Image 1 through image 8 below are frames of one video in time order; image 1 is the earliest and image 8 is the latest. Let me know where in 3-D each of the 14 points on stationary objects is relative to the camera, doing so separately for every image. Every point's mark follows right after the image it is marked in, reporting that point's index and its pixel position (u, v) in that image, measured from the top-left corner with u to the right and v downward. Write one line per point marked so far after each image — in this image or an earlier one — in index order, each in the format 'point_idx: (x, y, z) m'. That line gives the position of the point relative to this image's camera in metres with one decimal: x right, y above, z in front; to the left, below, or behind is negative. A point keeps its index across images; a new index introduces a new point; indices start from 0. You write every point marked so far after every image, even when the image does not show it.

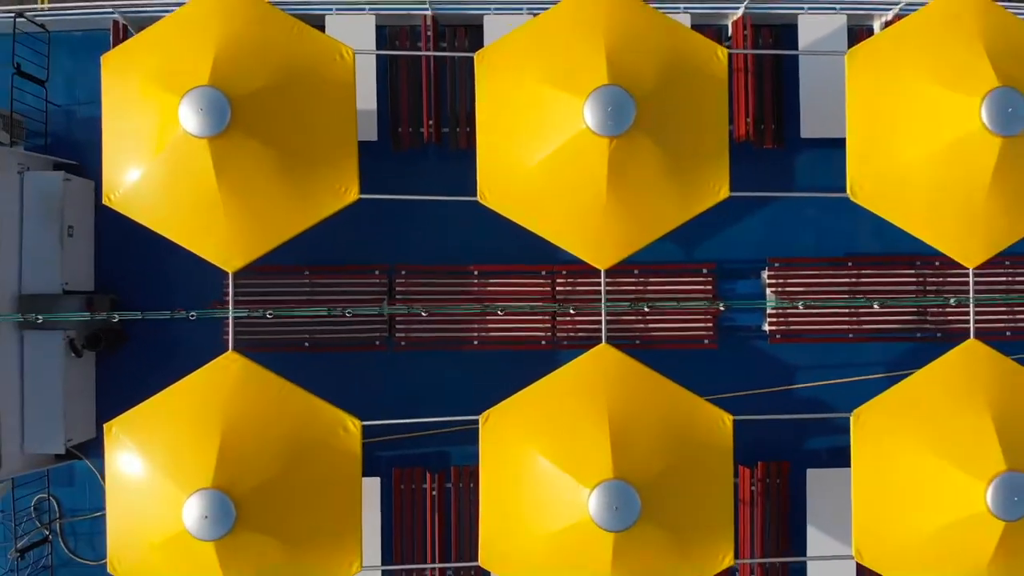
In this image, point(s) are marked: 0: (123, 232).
0: (-4.1, +0.6, +6.3) m
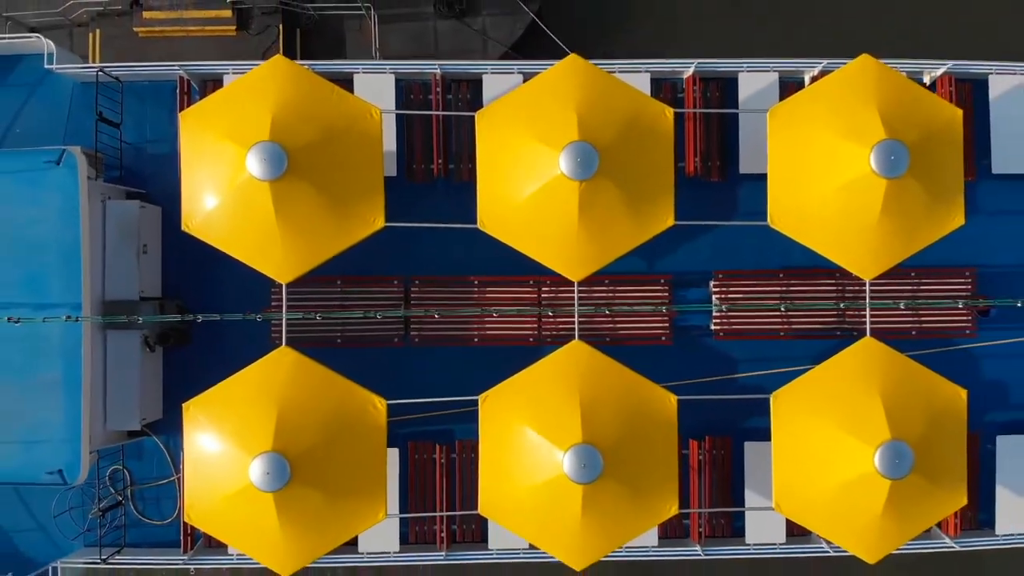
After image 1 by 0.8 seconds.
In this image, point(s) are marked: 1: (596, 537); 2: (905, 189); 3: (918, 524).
0: (-4.2, +0.5, +7.6) m
1: (+0.9, -2.6, +6.1) m
2: (+4.2, +1.0, +6.2) m
3: (+4.4, -2.6, +6.3) m
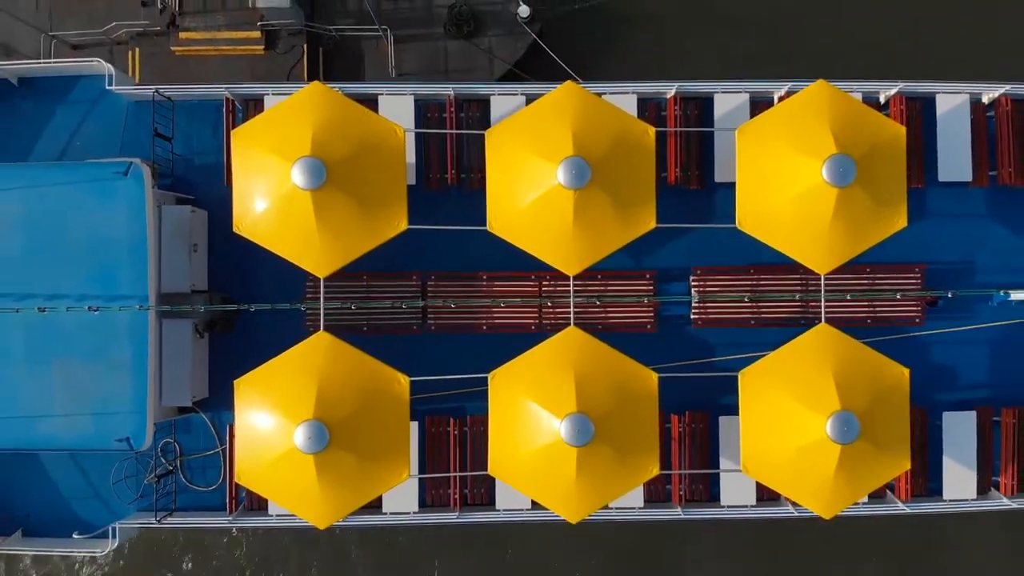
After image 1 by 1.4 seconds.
0: (-4.1, +0.6, +8.7) m
1: (+0.9, -2.5, +7.1) m
2: (+4.2, +1.1, +7.2) m
3: (+4.5, -2.5, +7.4) m
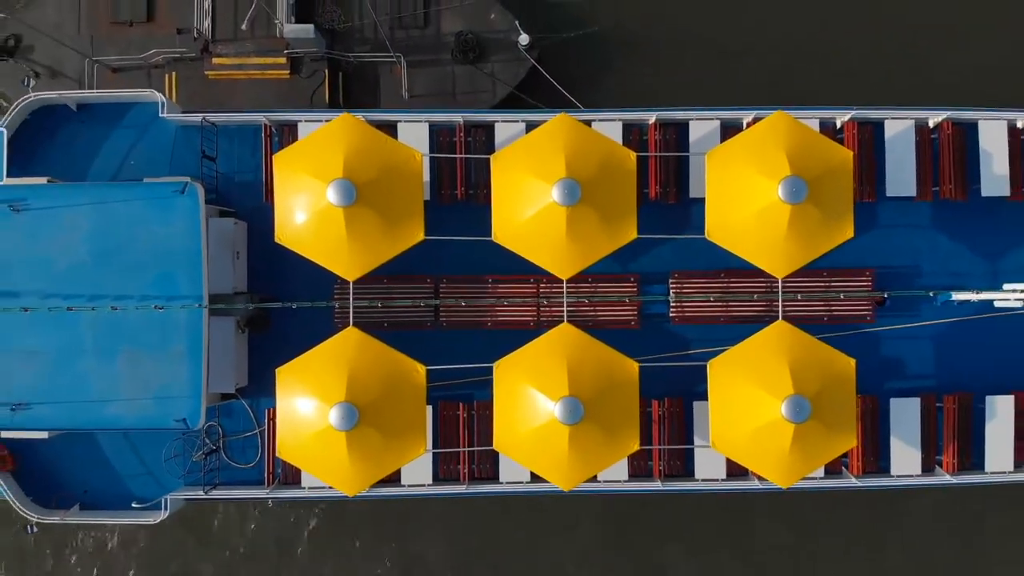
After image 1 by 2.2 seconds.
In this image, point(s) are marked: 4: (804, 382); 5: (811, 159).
0: (-4.1, +0.6, +9.9) m
1: (+1.0, -2.5, +8.4) m
2: (+4.2, +1.1, +8.4) m
3: (+4.5, -2.5, +8.6) m
4: (+4.2, -1.4, +8.4) m
5: (+4.4, +1.9, +8.6) m
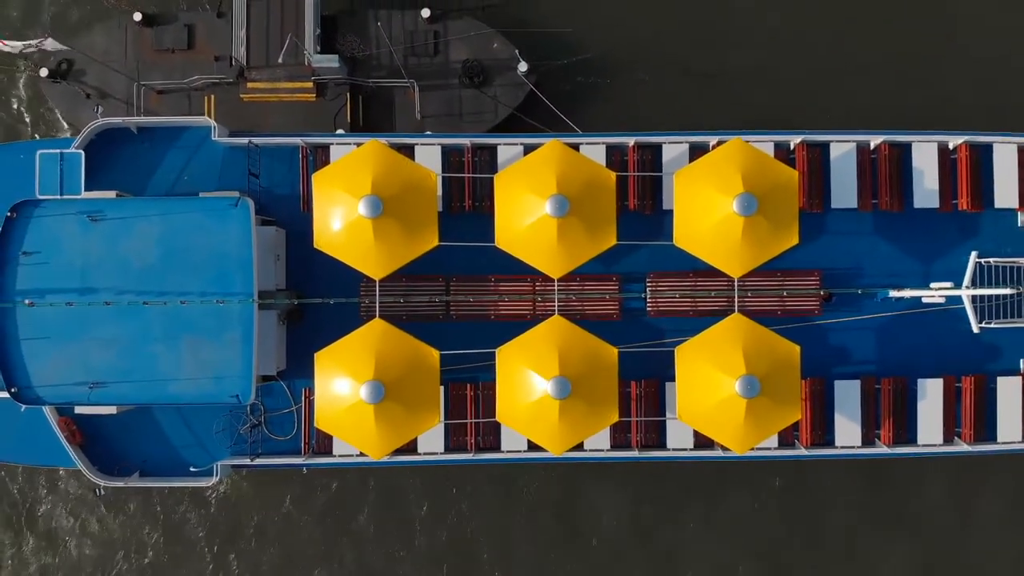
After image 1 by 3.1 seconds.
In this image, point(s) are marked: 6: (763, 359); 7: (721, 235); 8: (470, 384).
0: (-4.1, +0.6, +11.6) m
1: (+1.0, -2.5, +10.0) m
2: (+4.2, +1.1, +10.1) m
3: (+4.5, -2.5, +10.3) m
4: (+4.2, -1.3, +10.1) m
5: (+4.4, +1.9, +10.3) m
6: (+4.4, -1.2, +10.2) m
7: (+3.6, +0.9, +10.2) m
8: (-0.8, -1.8, +11.2) m
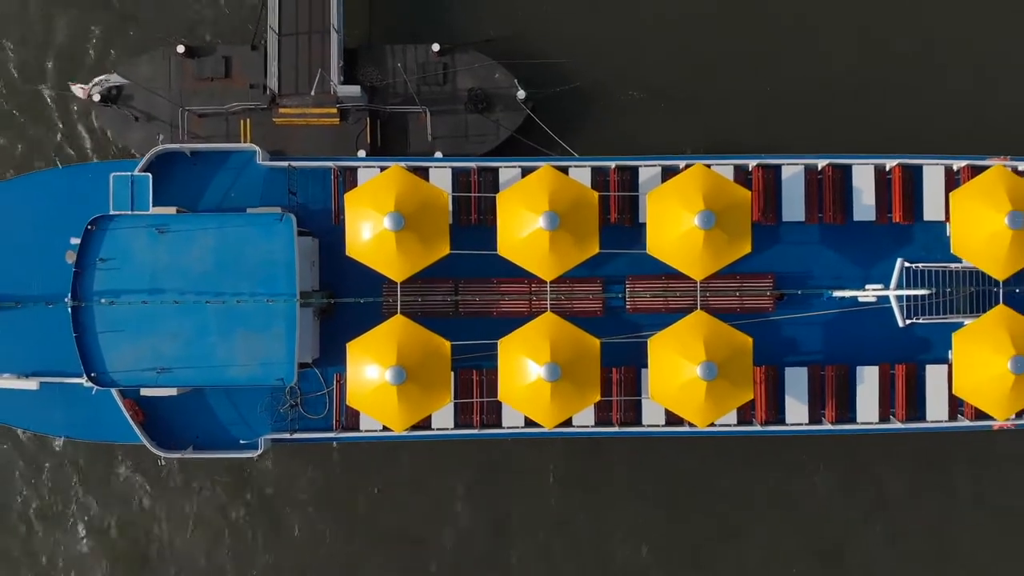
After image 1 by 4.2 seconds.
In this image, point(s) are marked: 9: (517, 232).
0: (-4.1, +0.6, +13.7) m
1: (+0.9, -2.5, +12.1) m
2: (+4.2, +1.1, +12.2) m
3: (+4.5, -2.5, +12.3) m
4: (+4.2, -1.3, +12.2) m
5: (+4.4, +1.9, +12.3) m
6: (+4.4, -1.3, +12.3) m
7: (+3.6, +0.9, +12.2) m
8: (-0.8, -1.9, +13.2) m
9: (+0.1, +1.1, +12.2) m
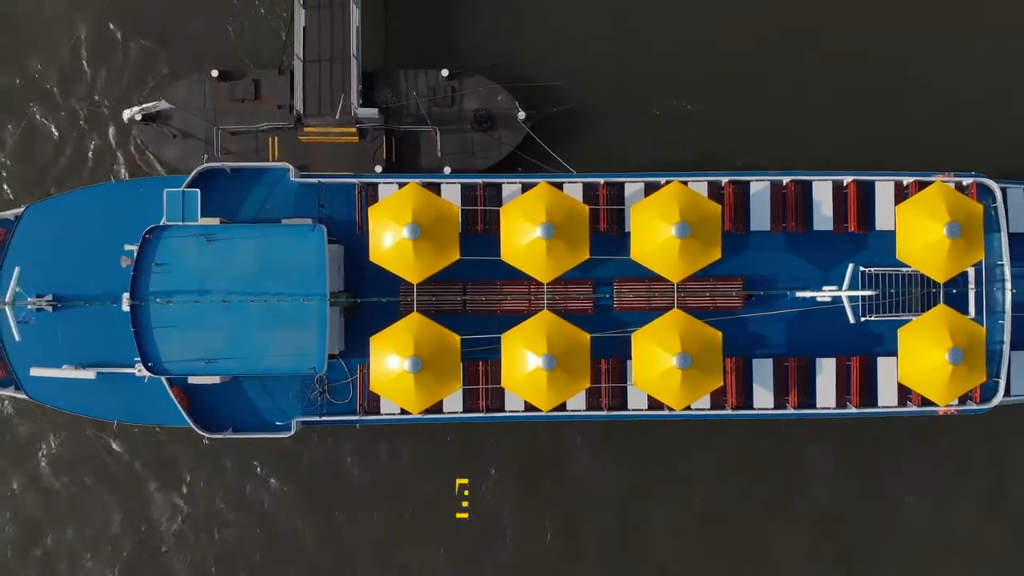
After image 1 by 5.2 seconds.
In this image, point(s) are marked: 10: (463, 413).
0: (-4.1, +0.6, +15.6) m
1: (+1.0, -2.5, +14.0) m
2: (+4.3, +1.1, +14.1) m
3: (+4.5, -2.5, +14.2) m
4: (+4.2, -1.4, +14.1) m
5: (+4.4, +1.9, +14.2) m
6: (+4.4, -1.3, +14.2) m
7: (+3.7, +0.9, +14.1) m
8: (-0.8, -1.9, +15.1) m
9: (+0.1, +1.1, +14.1) m
10: (-1.3, -3.2, +15.1) m
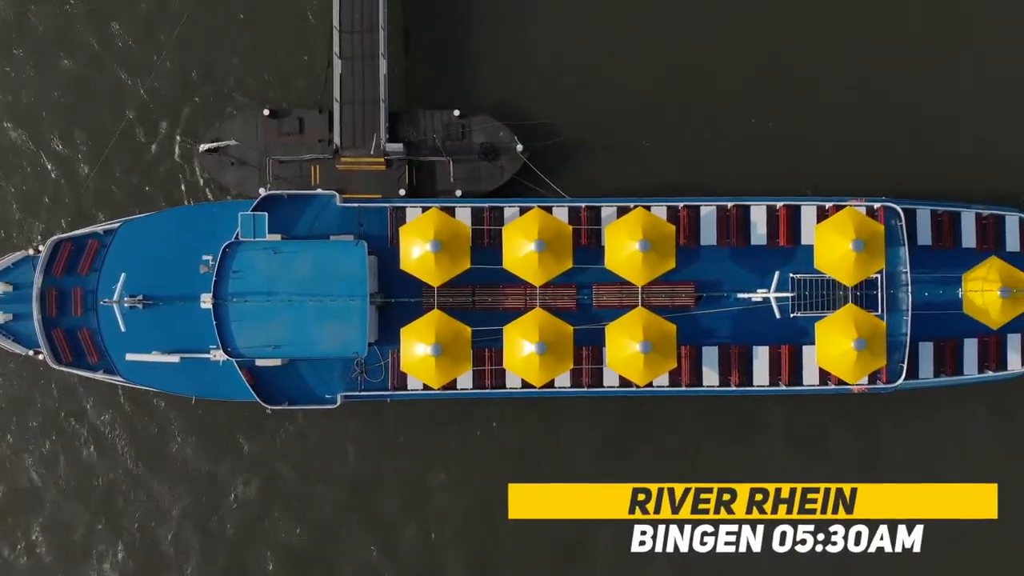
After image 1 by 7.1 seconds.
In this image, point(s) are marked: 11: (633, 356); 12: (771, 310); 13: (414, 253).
0: (-4.1, +0.5, +19.6) m
1: (+1.0, -2.6, +18.1) m
2: (+4.3, +1.0, +18.2) m
3: (+4.5, -2.6, +18.3) m
4: (+4.2, -1.5, +18.1) m
5: (+4.4, +1.8, +18.3) m
6: (+4.4, -1.4, +18.2) m
7: (+3.6, +0.8, +18.2) m
8: (-0.8, -2.0, +19.2) m
9: (+0.1, +1.0, +18.1) m
10: (-1.3, -3.3, +19.2) m
11: (+3.7, -2.1, +18.1) m
12: (+8.9, -0.7, +20.0) m
13: (-3.0, +1.0, +18.2) m
